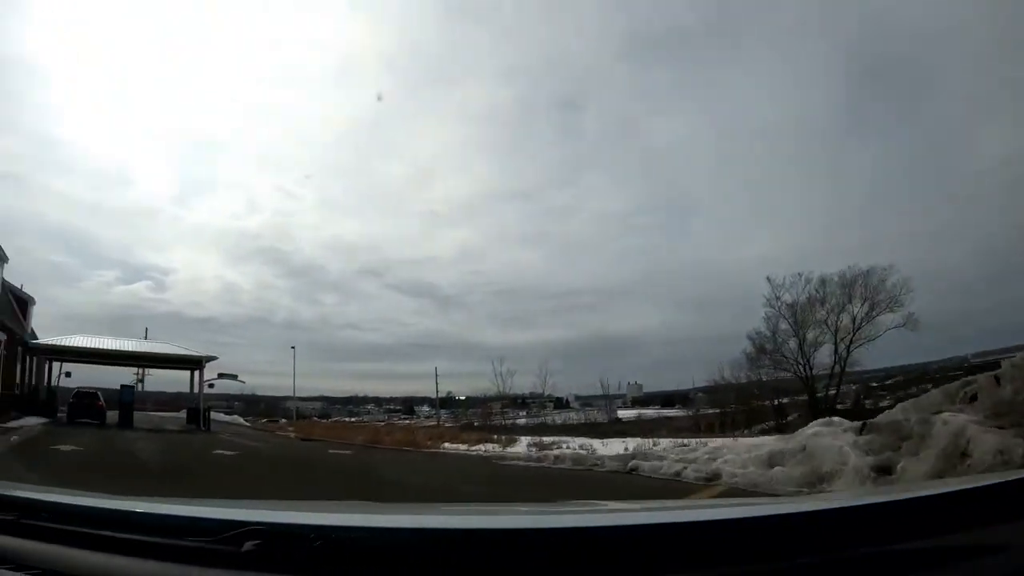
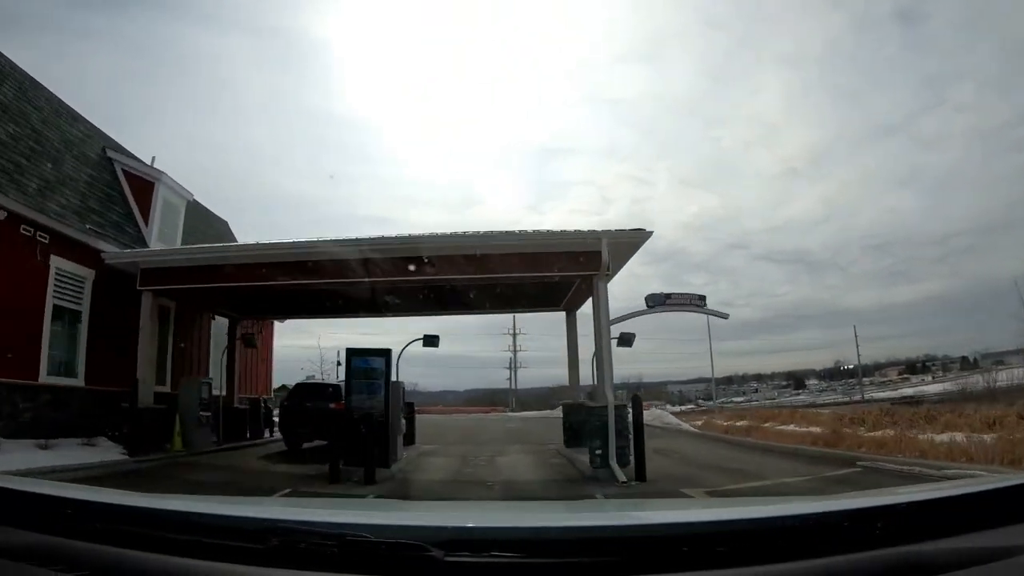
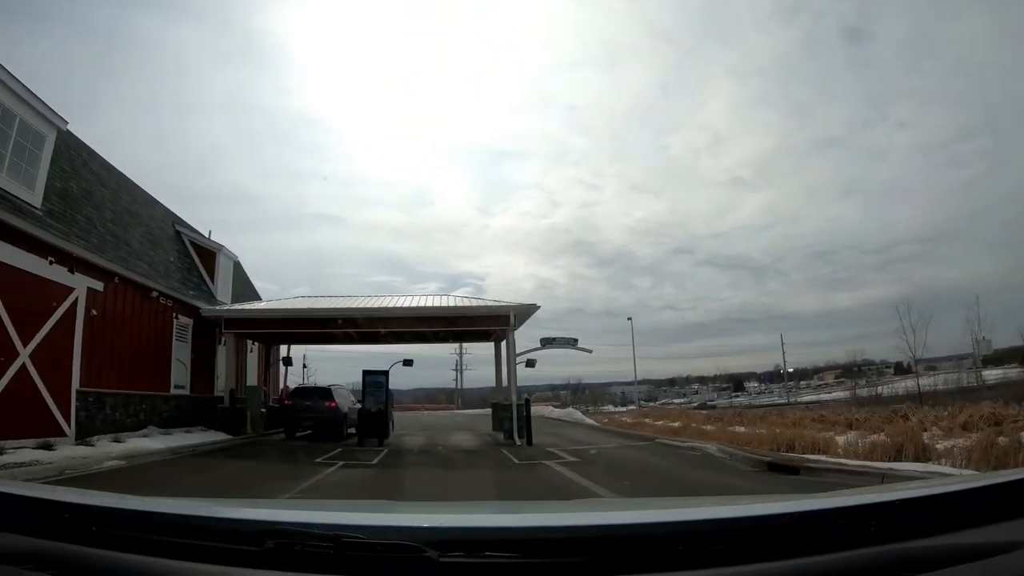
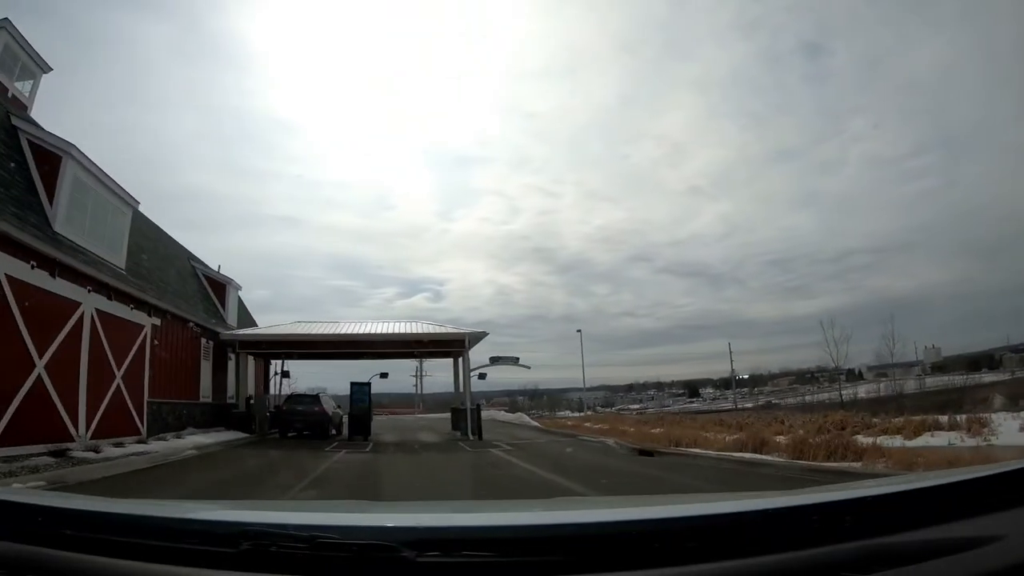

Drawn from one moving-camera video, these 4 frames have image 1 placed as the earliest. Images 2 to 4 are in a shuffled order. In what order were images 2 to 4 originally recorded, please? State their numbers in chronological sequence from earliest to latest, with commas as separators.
4, 3, 2
